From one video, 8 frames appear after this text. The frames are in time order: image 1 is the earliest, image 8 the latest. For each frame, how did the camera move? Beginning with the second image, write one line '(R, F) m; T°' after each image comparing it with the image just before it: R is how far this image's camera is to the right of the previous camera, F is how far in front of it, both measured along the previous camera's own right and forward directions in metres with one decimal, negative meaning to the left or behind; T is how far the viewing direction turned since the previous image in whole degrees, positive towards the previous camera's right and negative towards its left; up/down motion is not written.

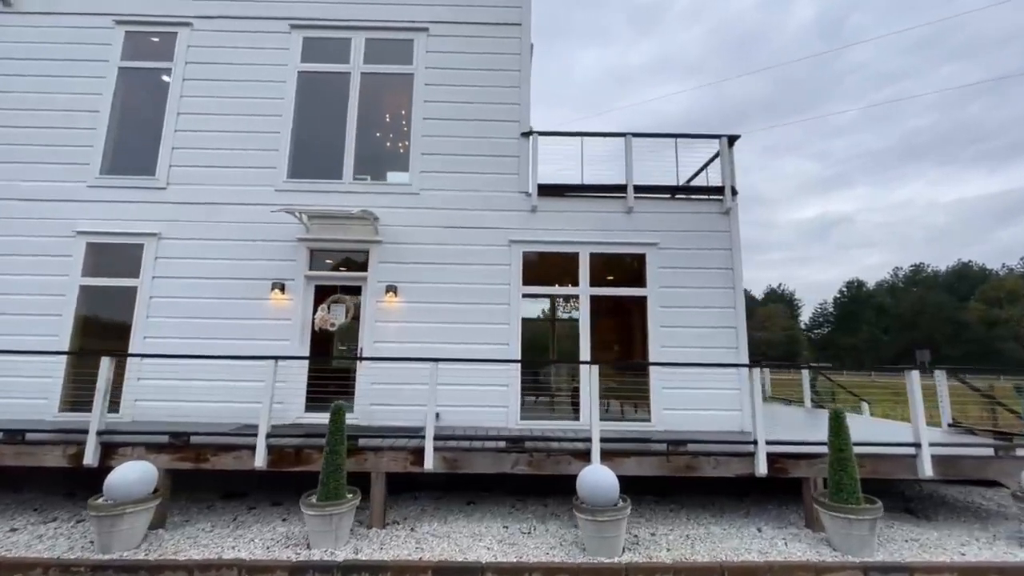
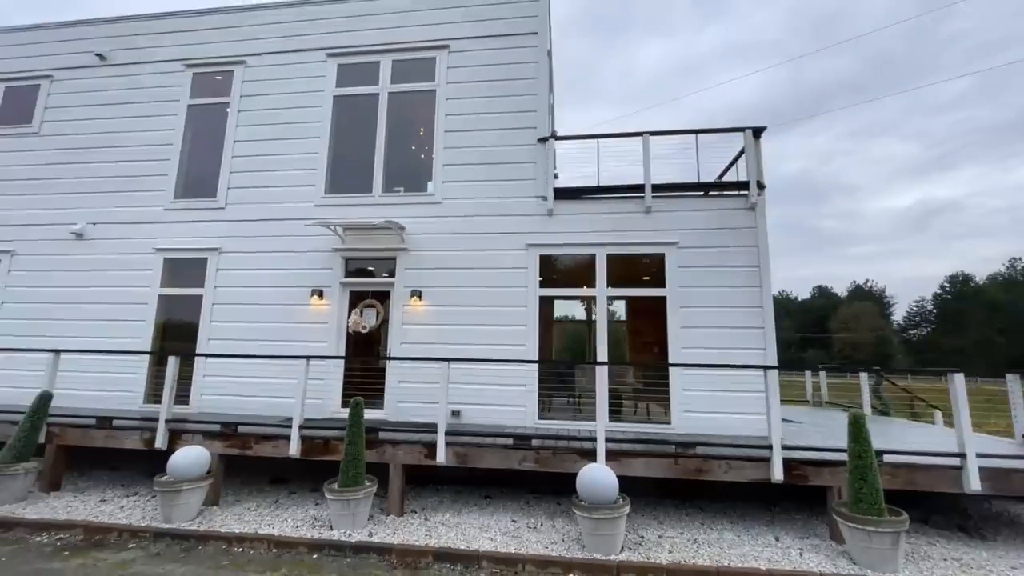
(+0.6, -0.1) m; -8°
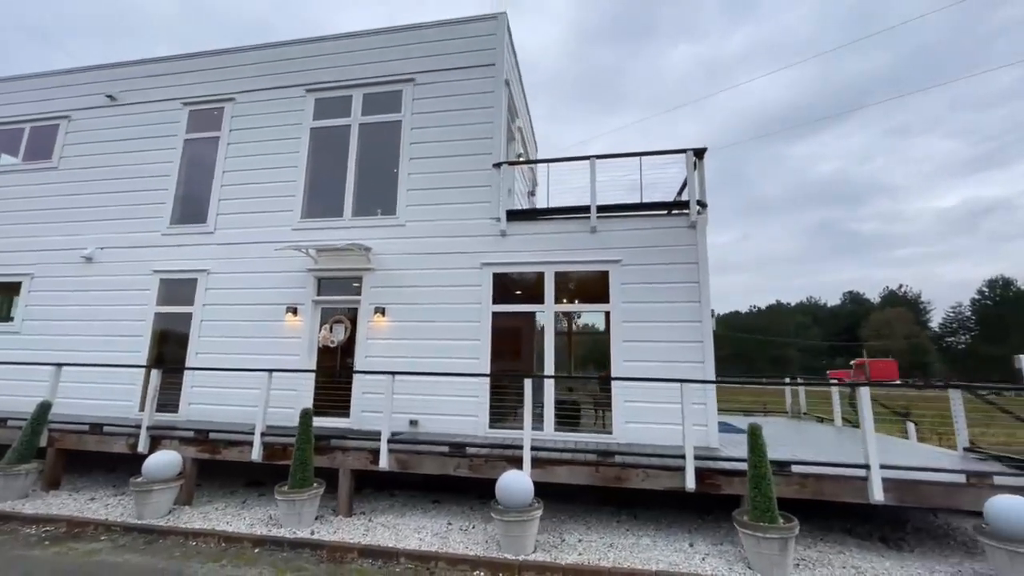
(+1.0, -0.4) m; -3°
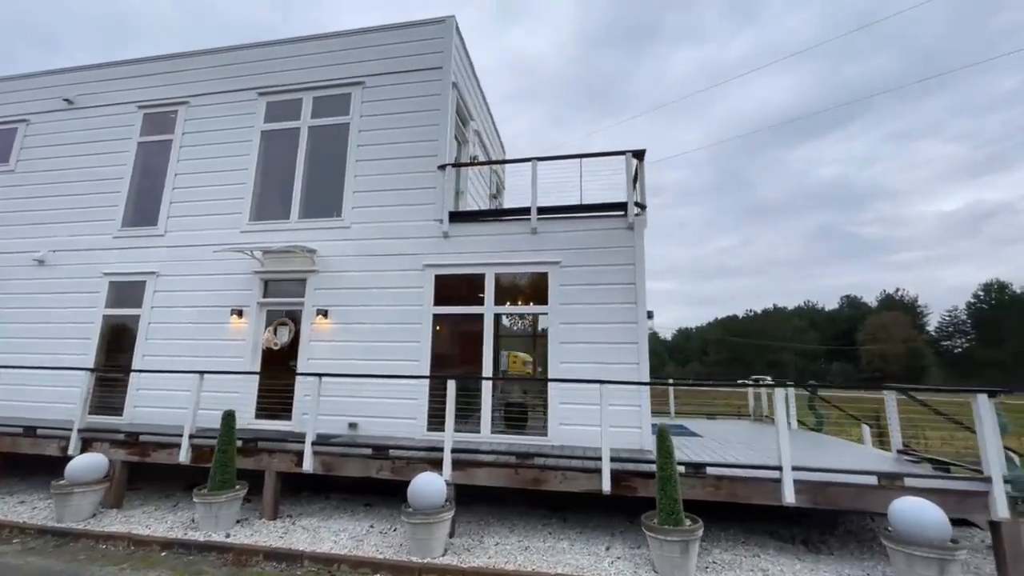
(+0.9, 0.0) m; 0°
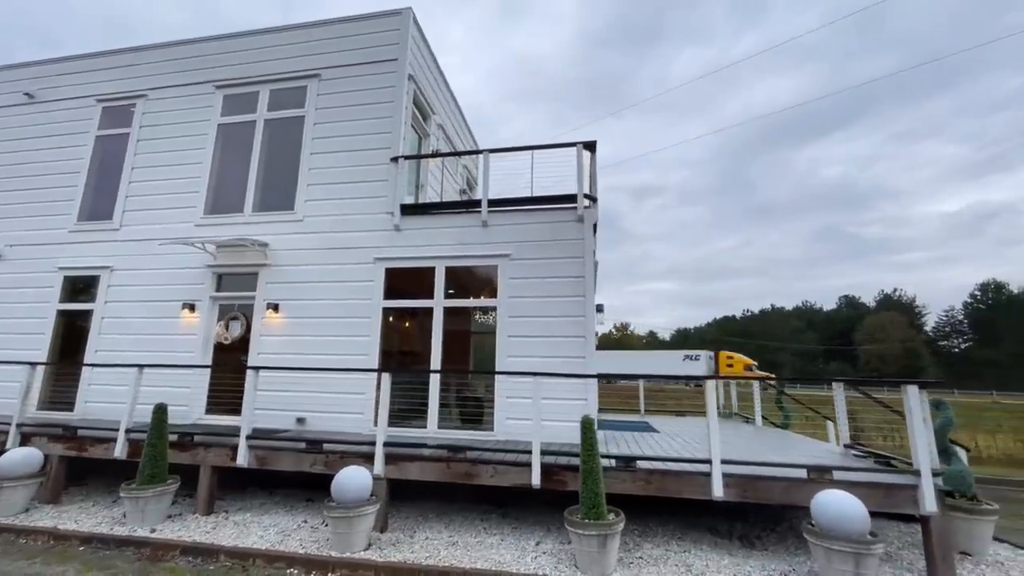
(+0.7, +0.1) m; 0°
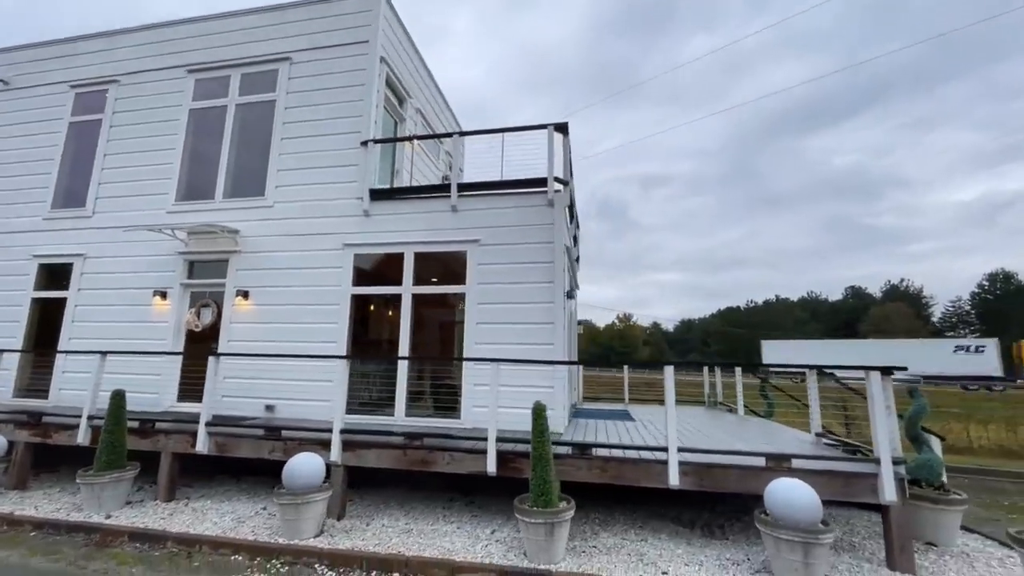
(+0.5, +0.1) m; -1°
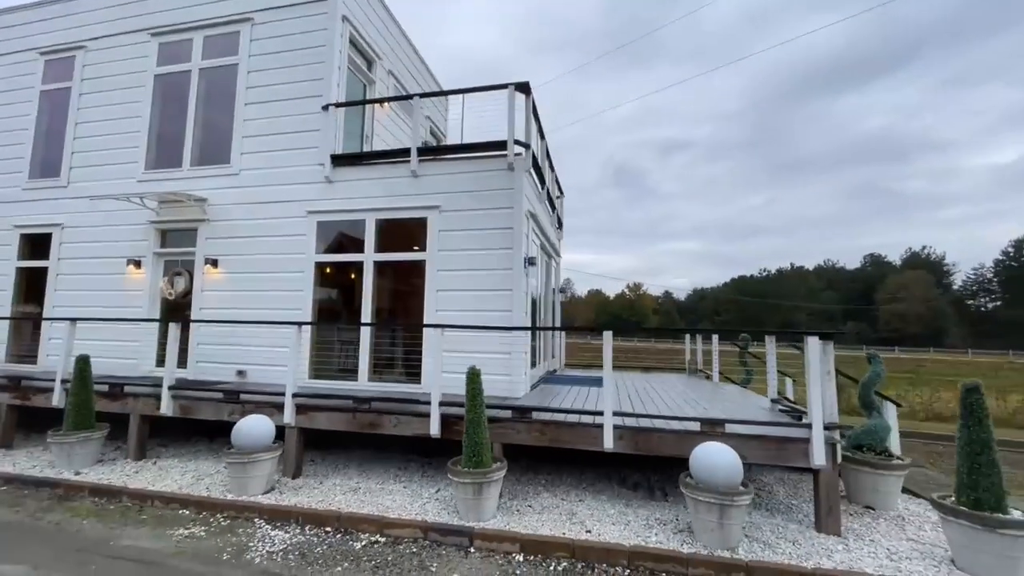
(+0.7, +0.1) m; -2°
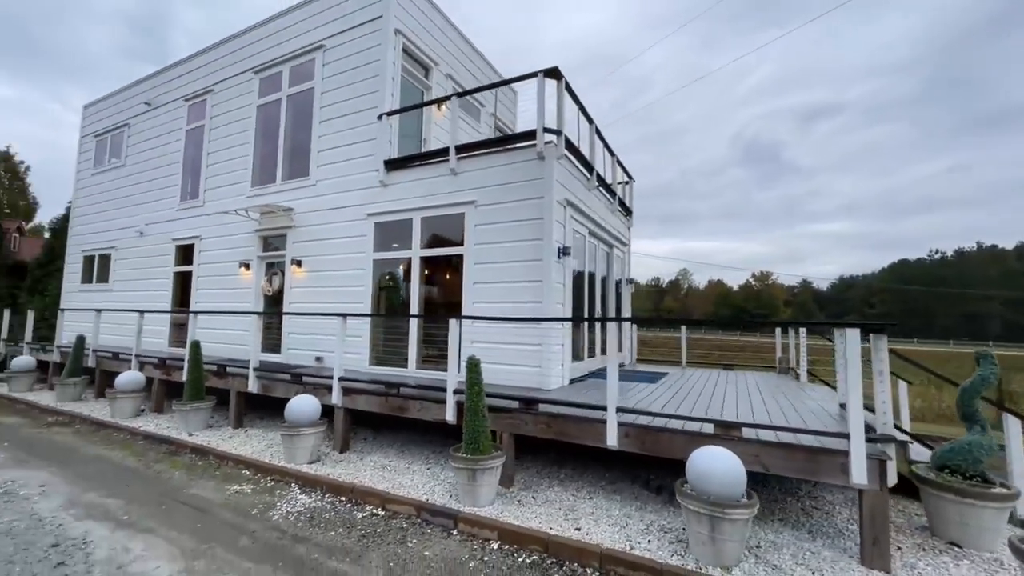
(+1.0, +0.2) m; -15°
